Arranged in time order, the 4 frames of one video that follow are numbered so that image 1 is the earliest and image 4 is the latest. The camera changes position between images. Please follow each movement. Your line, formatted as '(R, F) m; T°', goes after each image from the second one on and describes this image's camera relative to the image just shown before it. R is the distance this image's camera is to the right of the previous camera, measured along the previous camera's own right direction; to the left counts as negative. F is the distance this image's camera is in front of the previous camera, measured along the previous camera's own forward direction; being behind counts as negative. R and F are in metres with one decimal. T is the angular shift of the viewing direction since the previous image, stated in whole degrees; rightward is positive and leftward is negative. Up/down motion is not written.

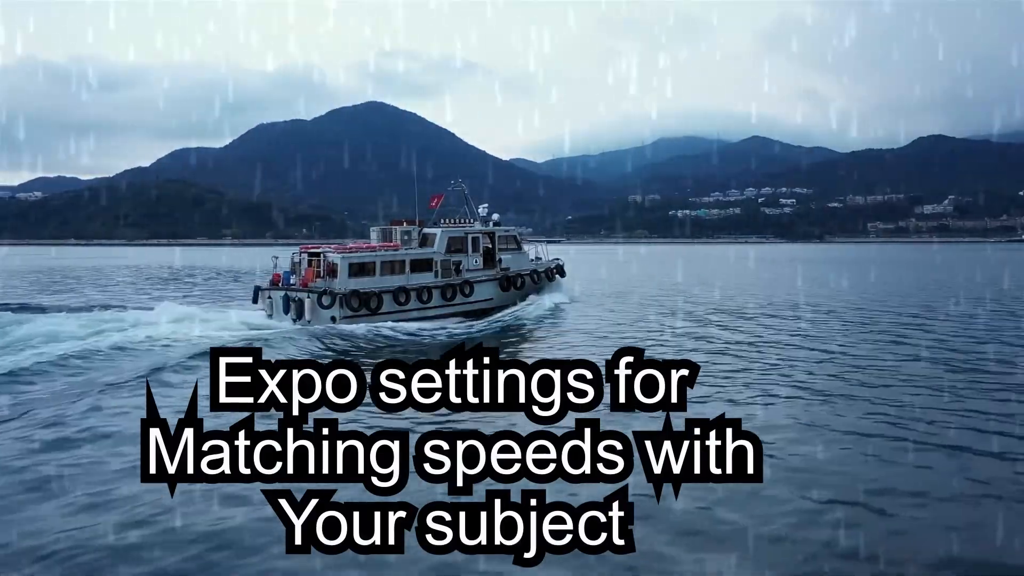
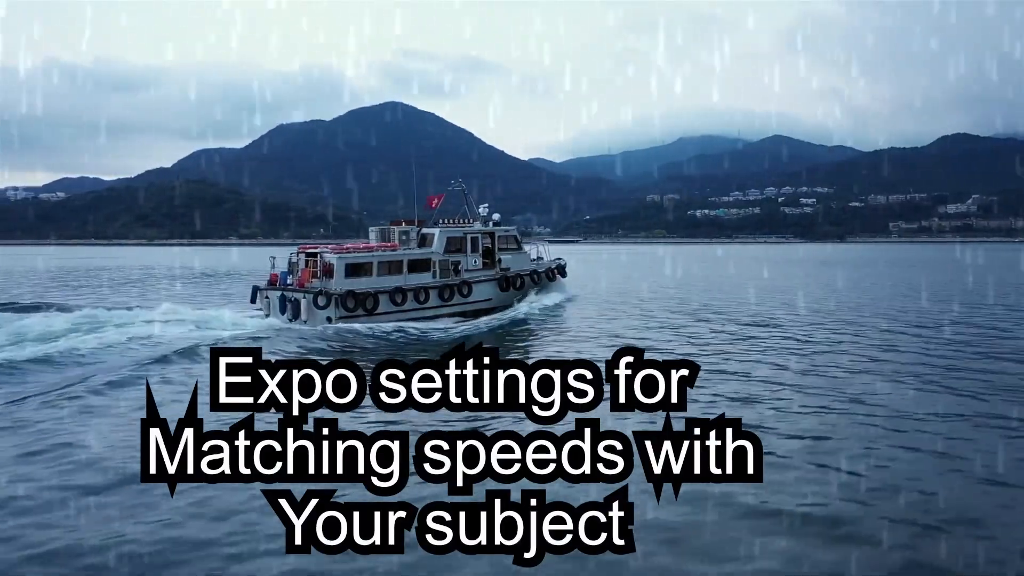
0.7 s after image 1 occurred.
(+0.1, +0.2) m; 0°
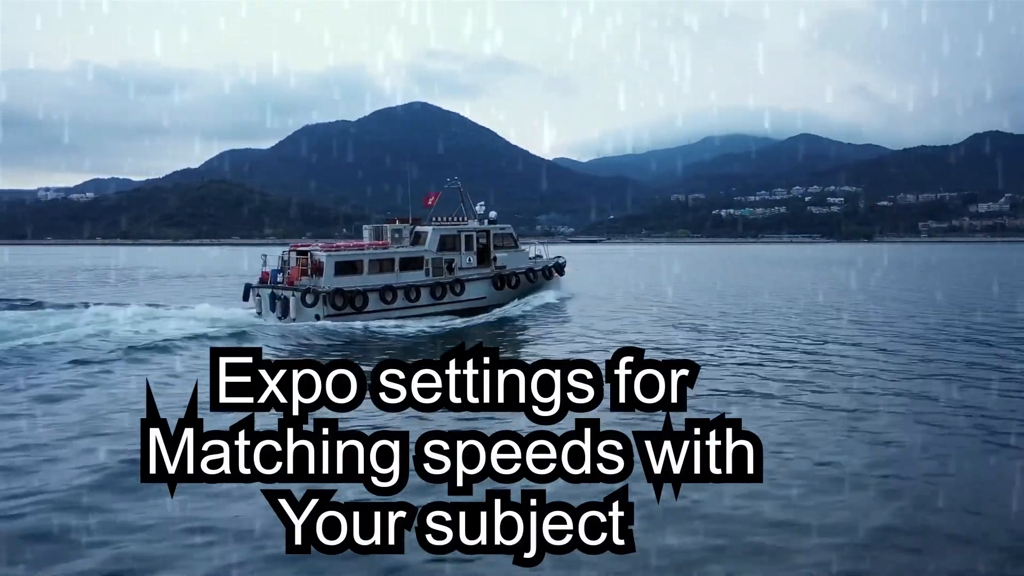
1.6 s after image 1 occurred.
(+0.5, +0.1) m; 0°
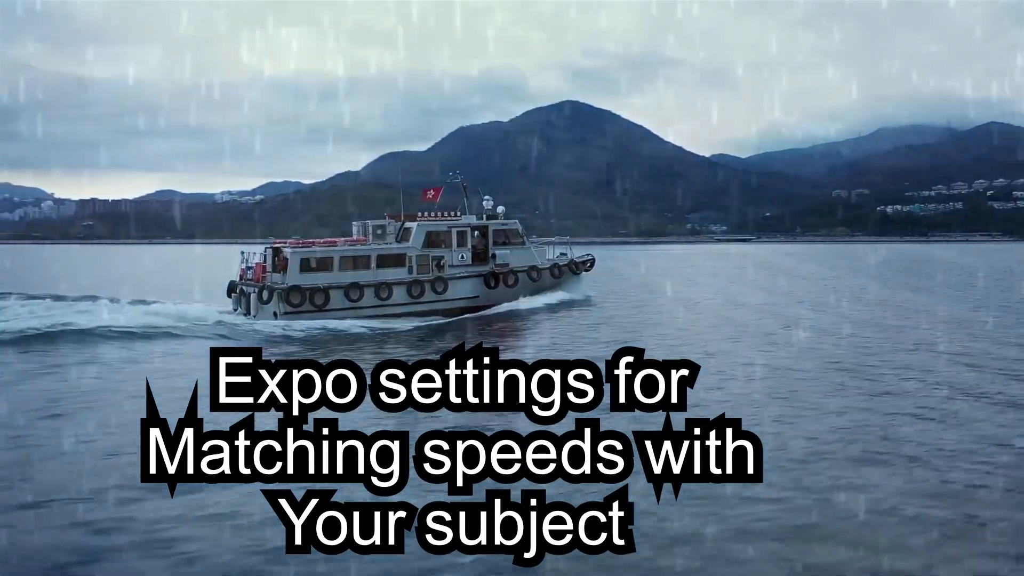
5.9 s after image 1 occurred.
(+1.7, +0.5) m; 0°
